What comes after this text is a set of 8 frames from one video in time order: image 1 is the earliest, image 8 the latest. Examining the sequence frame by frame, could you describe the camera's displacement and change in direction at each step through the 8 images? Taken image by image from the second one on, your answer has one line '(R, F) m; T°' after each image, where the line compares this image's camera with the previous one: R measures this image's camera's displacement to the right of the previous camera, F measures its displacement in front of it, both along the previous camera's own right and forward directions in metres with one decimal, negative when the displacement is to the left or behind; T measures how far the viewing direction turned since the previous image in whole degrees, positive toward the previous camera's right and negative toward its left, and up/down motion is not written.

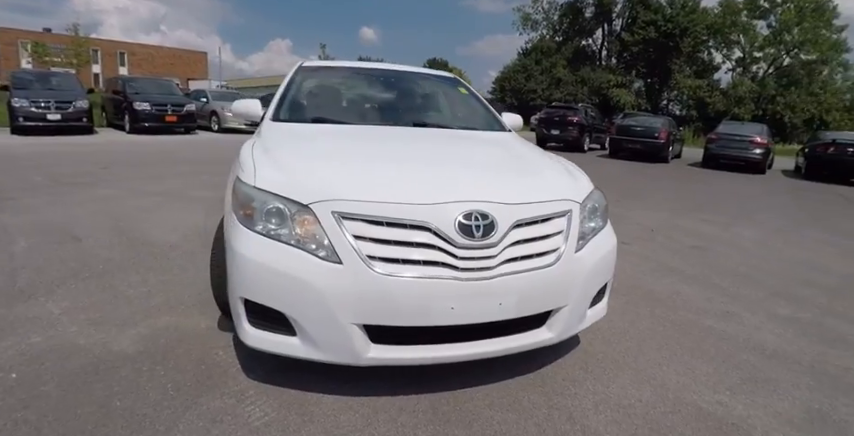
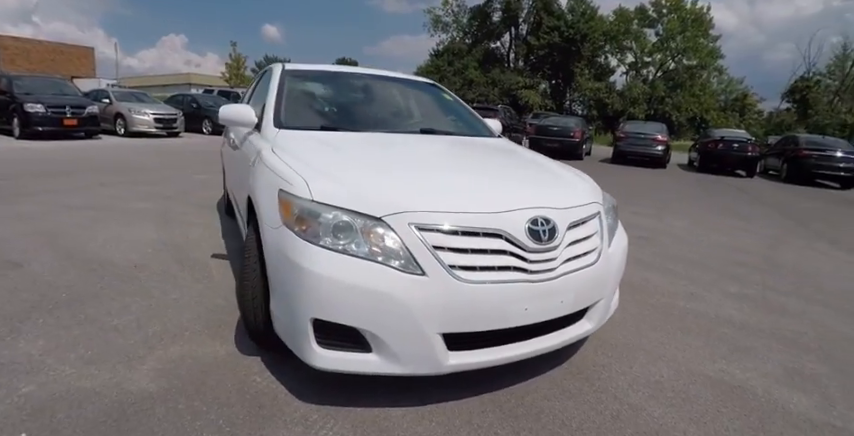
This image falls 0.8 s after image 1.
(-0.7, 0.0) m; +11°
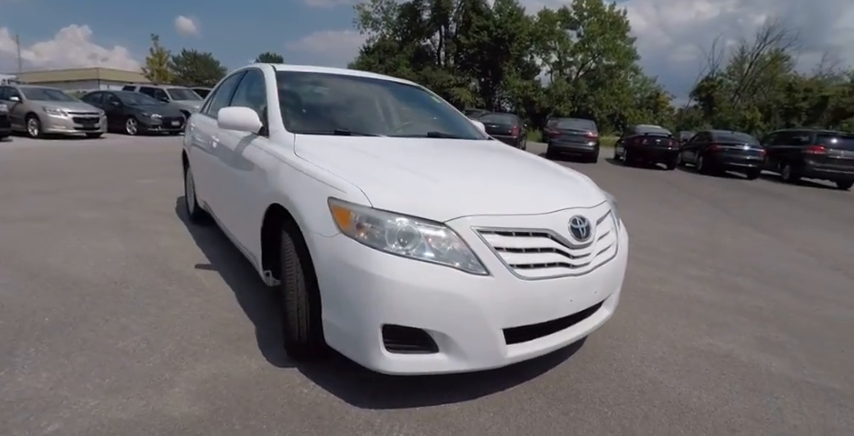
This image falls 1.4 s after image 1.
(-0.6, 0.0) m; +9°
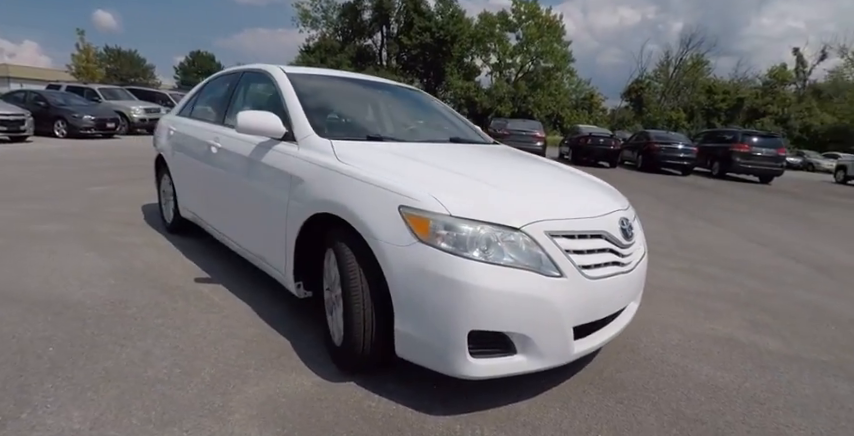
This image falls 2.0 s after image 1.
(-0.6, 0.0) m; +8°
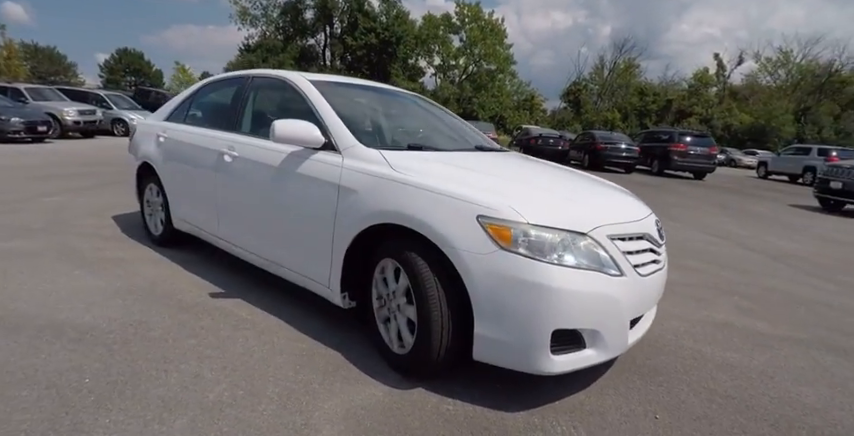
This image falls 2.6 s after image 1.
(-0.7, 0.0) m; +8°
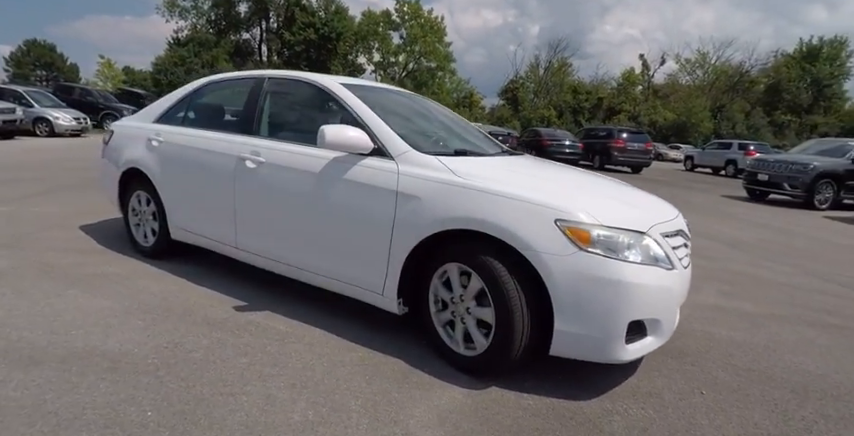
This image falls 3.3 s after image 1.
(-0.7, 0.0) m; +9°
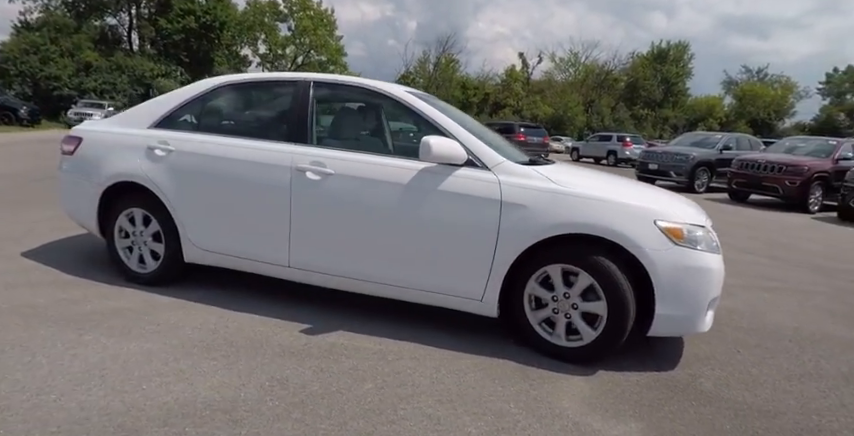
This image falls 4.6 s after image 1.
(-1.4, +0.1) m; +15°
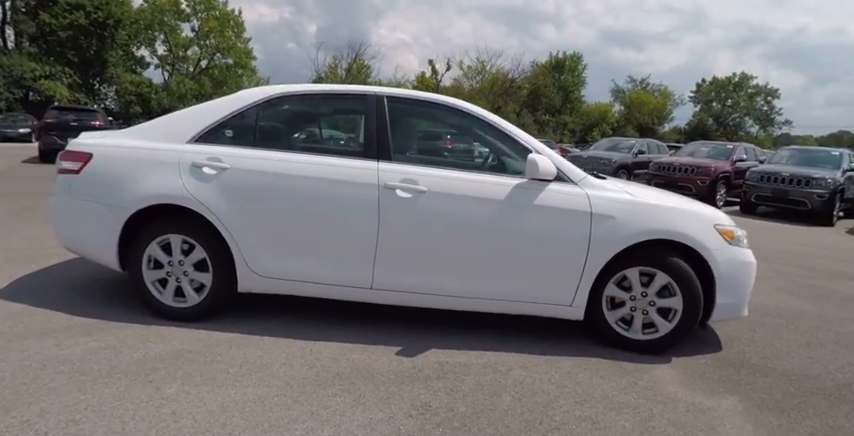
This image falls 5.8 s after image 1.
(-1.3, +0.1) m; +13°
